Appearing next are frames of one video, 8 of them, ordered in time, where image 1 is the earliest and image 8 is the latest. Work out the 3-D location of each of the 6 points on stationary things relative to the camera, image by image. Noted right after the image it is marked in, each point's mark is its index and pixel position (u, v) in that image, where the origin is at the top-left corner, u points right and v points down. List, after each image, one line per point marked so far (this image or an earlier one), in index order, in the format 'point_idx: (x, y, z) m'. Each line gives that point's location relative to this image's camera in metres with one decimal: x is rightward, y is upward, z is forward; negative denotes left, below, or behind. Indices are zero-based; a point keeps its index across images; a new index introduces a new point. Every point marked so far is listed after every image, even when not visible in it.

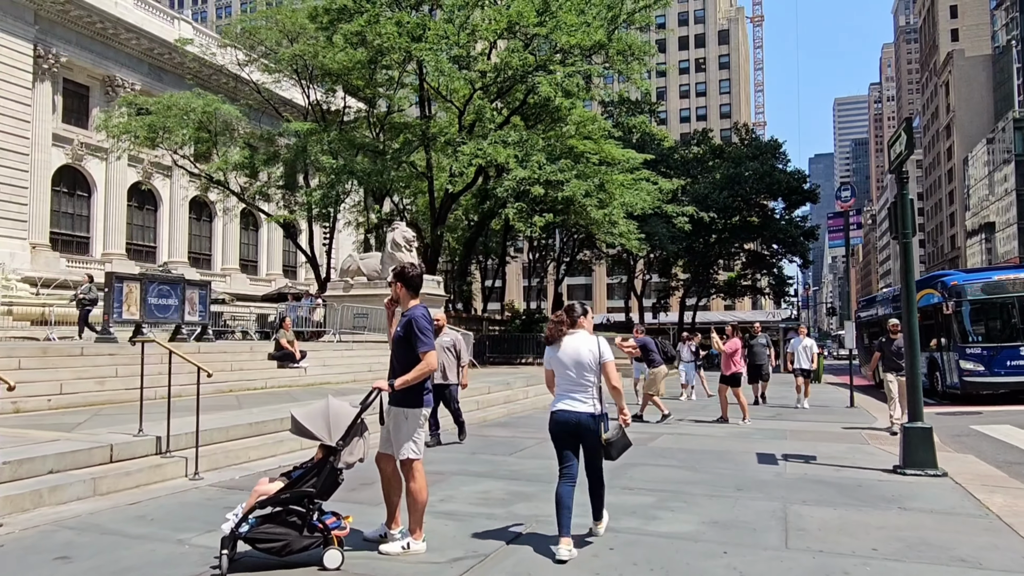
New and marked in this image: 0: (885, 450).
0: (+4.5, -2.0, +8.8) m
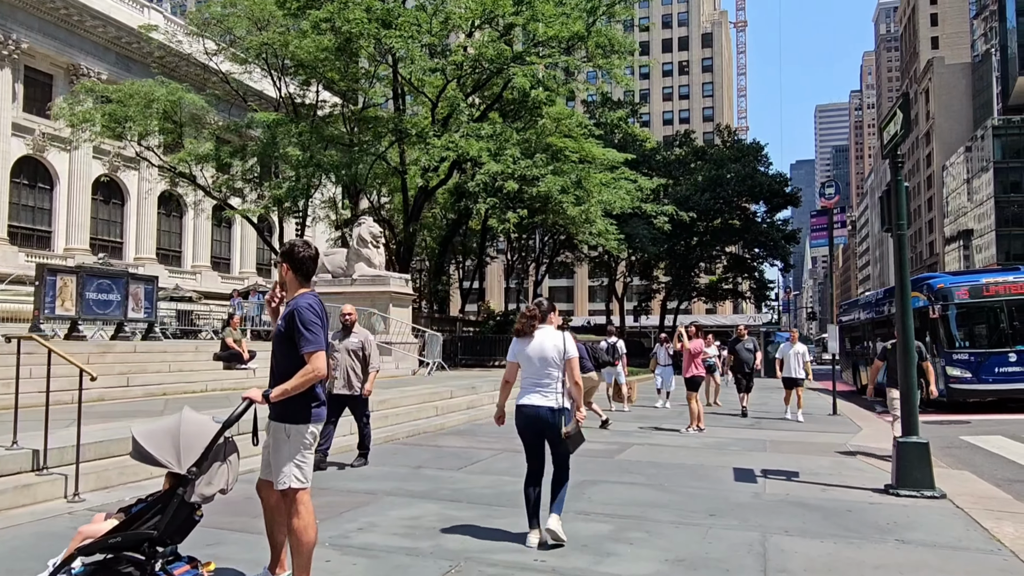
0: (+4.0, -1.9, +8.0) m
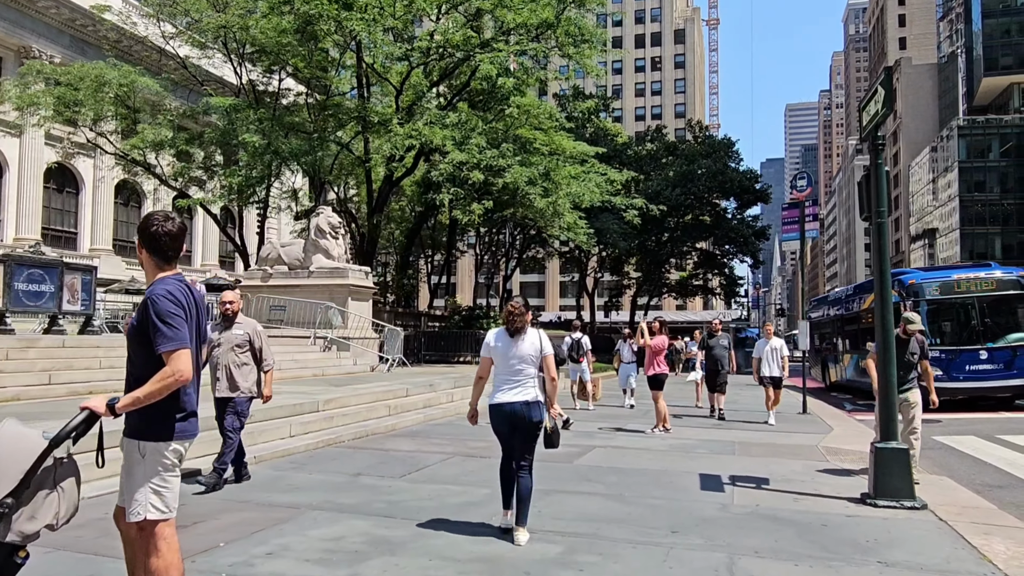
0: (+3.5, -1.9, +7.5) m
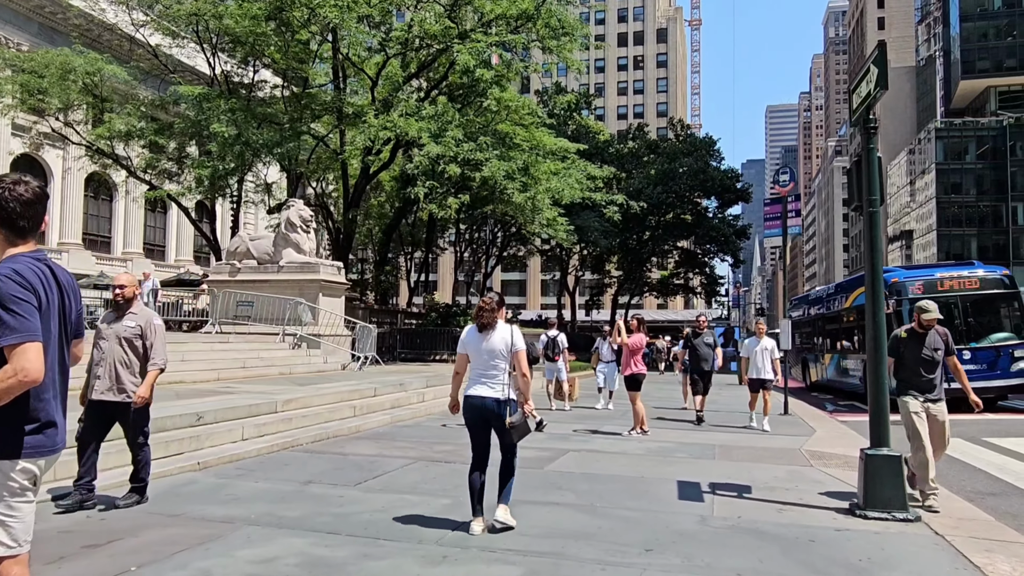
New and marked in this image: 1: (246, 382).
0: (+3.1, -1.8, +7.1) m
1: (-4.6, -1.6, +12.5) m
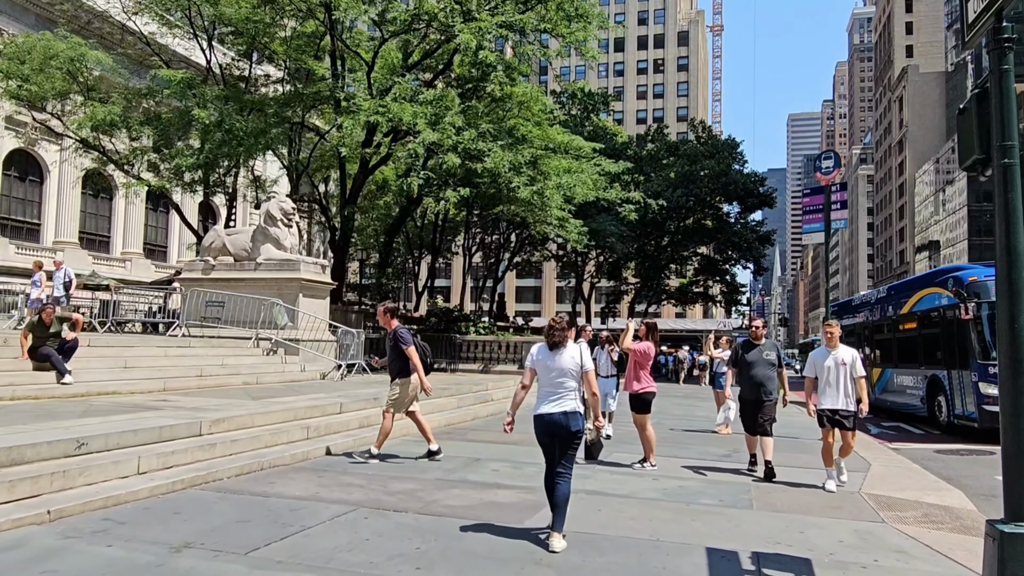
0: (+2.9, -1.8, +5.2) m
1: (-4.6, -1.5, +10.8) m
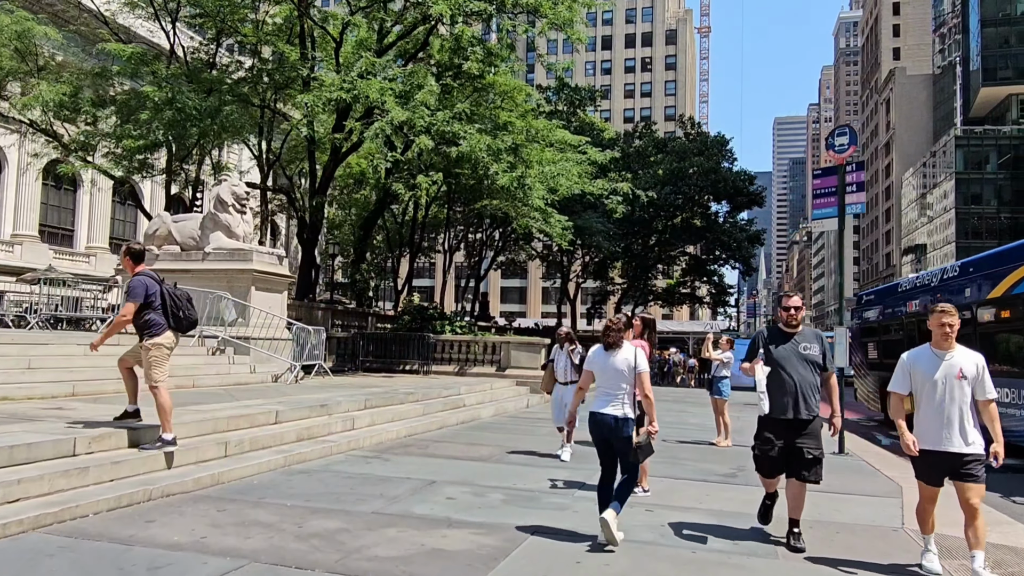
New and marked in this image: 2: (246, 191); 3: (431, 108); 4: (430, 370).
0: (+2.6, -1.7, +3.8) m
1: (-5.0, -1.4, +9.2) m
2: (-5.4, +2.0, +14.9) m
3: (-1.9, +4.3, +17.9) m
4: (-2.2, -2.2, +19.3) m
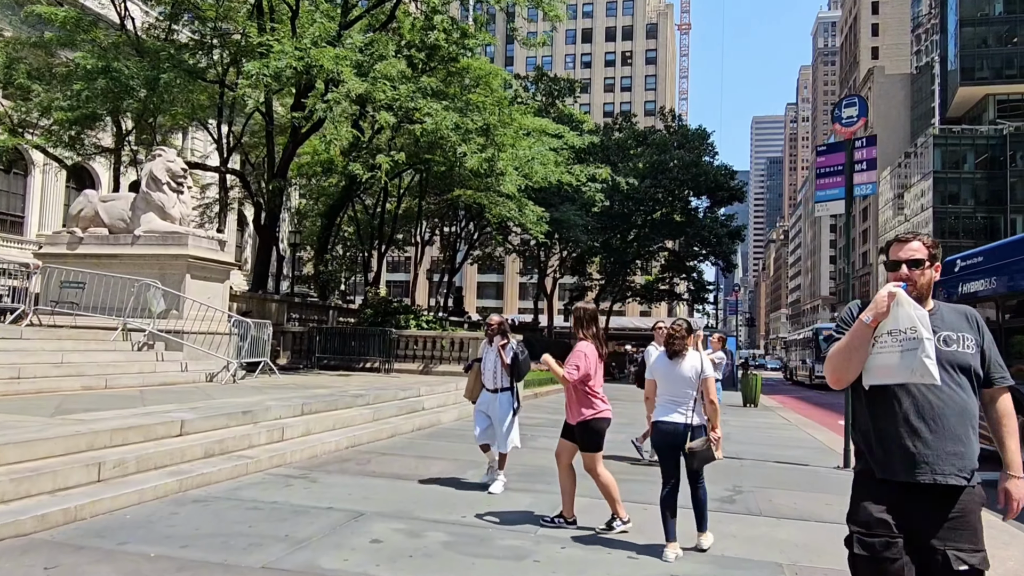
0: (+2.3, -1.6, +2.5) m
1: (-5.5, -1.2, +7.7) m
2: (-6.0, +2.2, +13.3) m
3: (-2.5, +4.5, +16.4) m
4: (-2.9, -2.0, +17.9) m
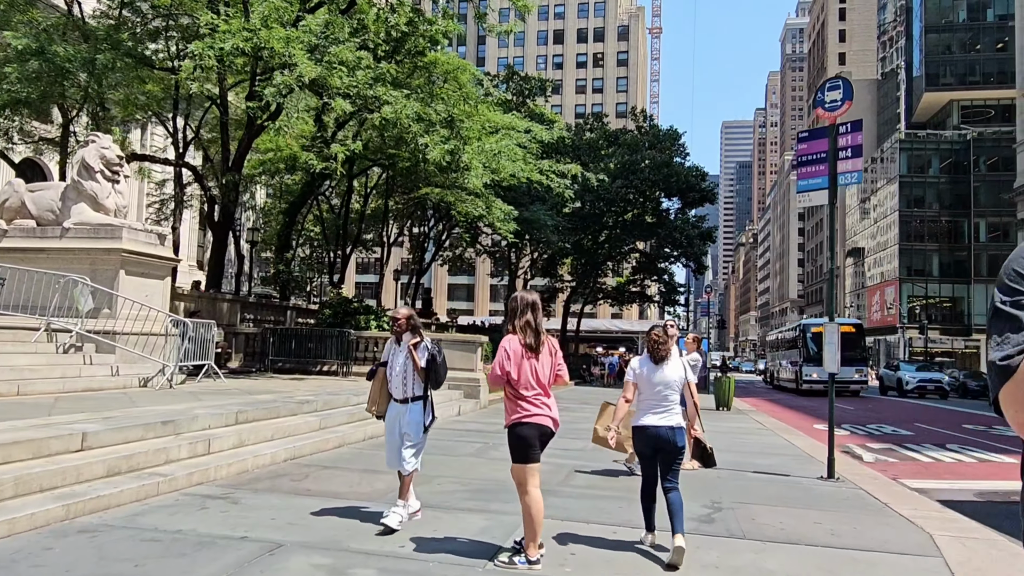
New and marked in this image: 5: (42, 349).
0: (+2.1, -1.5, +1.8) m
1: (-5.9, -1.1, +6.7) m
2: (-6.6, +2.2, +12.3) m
3: (-3.2, +4.6, +15.6) m
4: (-3.7, -1.9, +17.0) m
5: (-6.6, -0.8, +10.2) m
